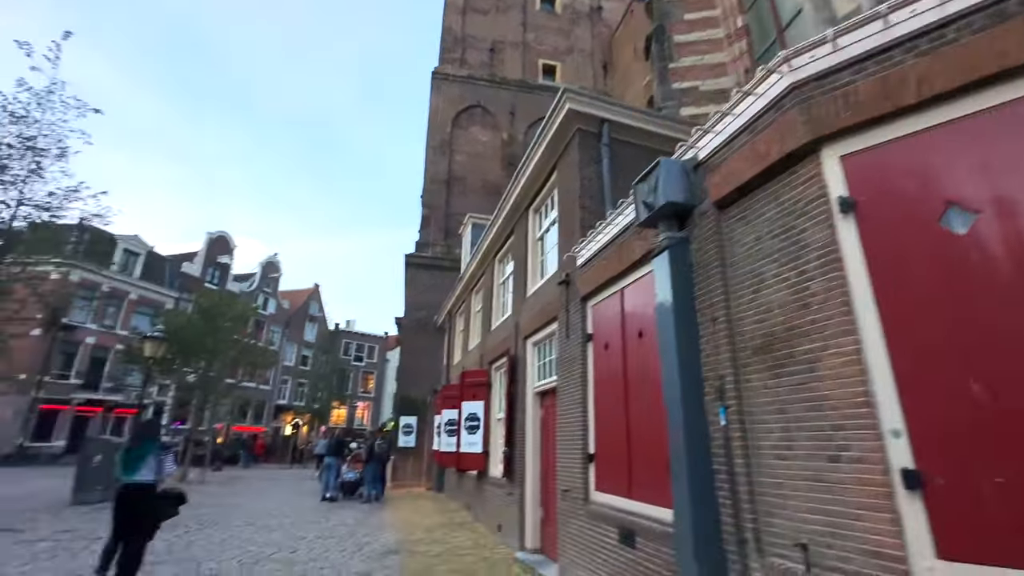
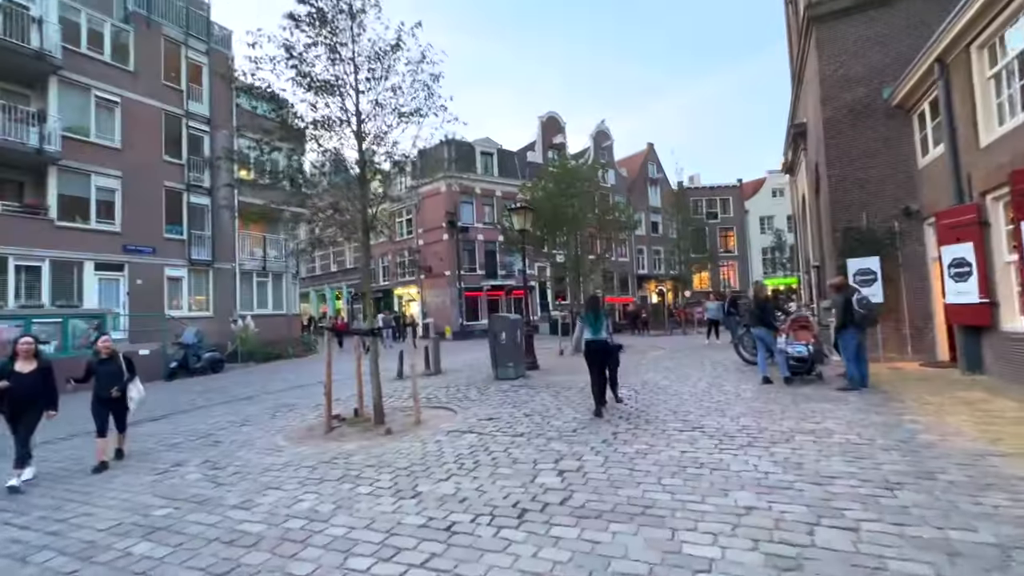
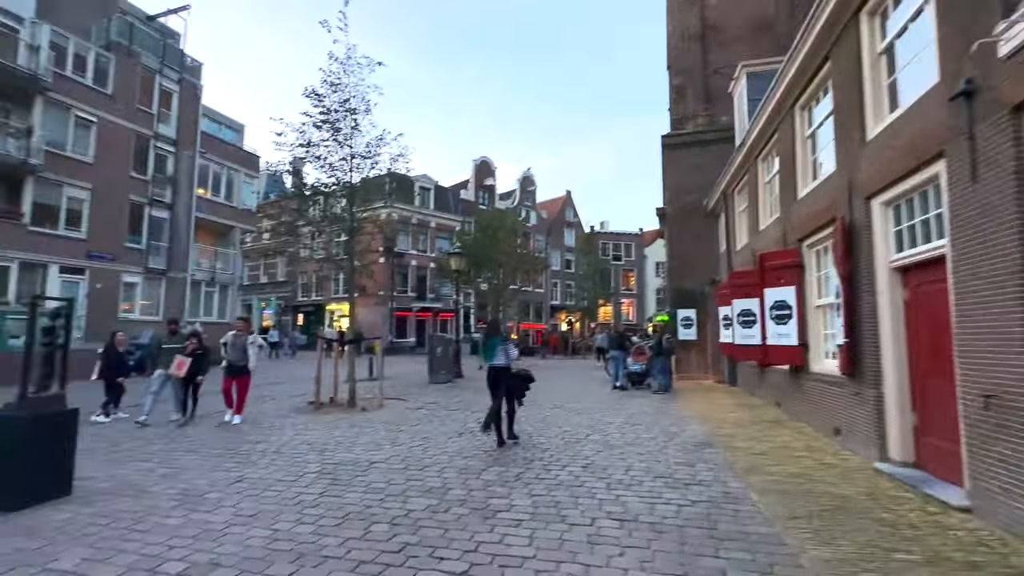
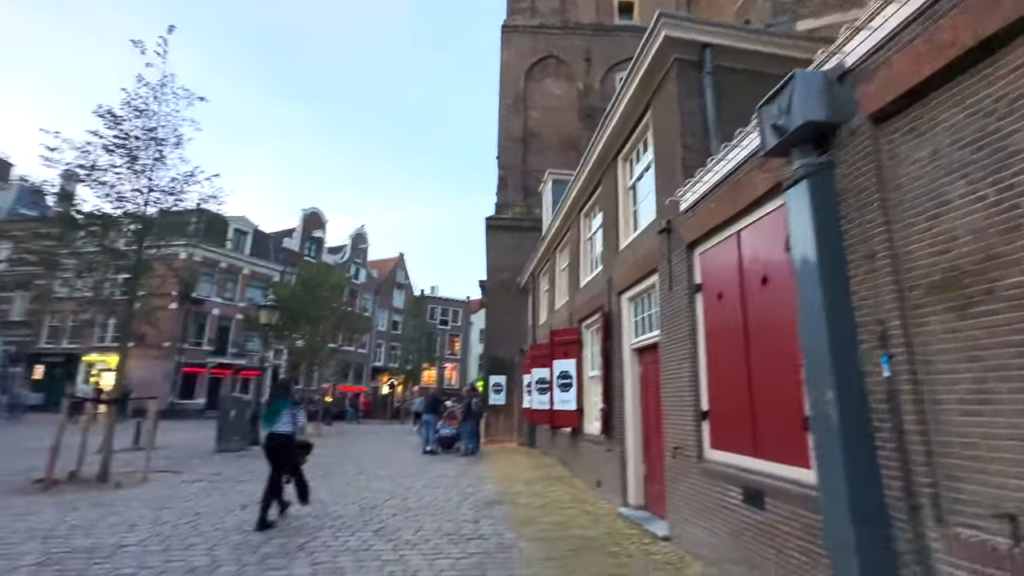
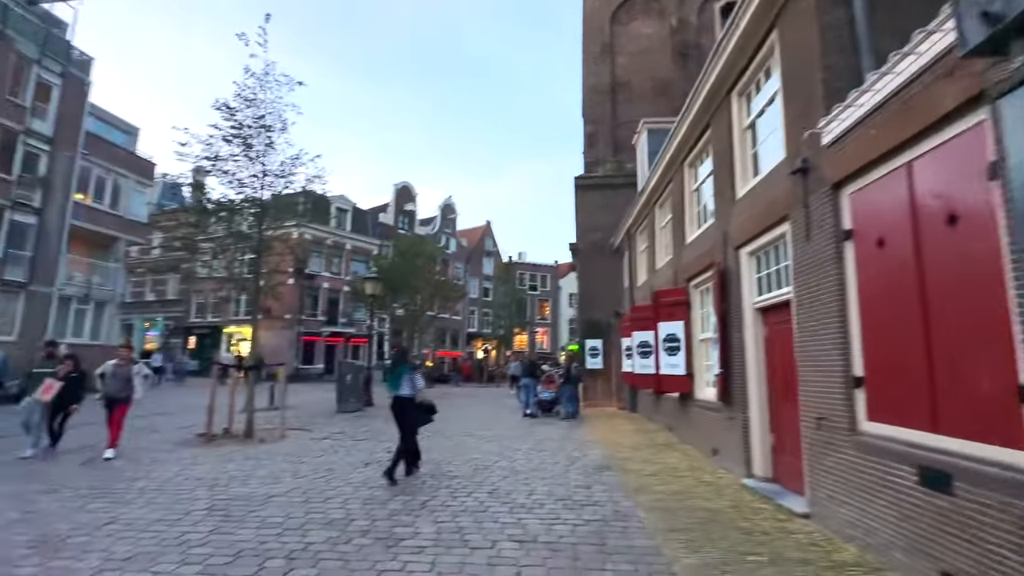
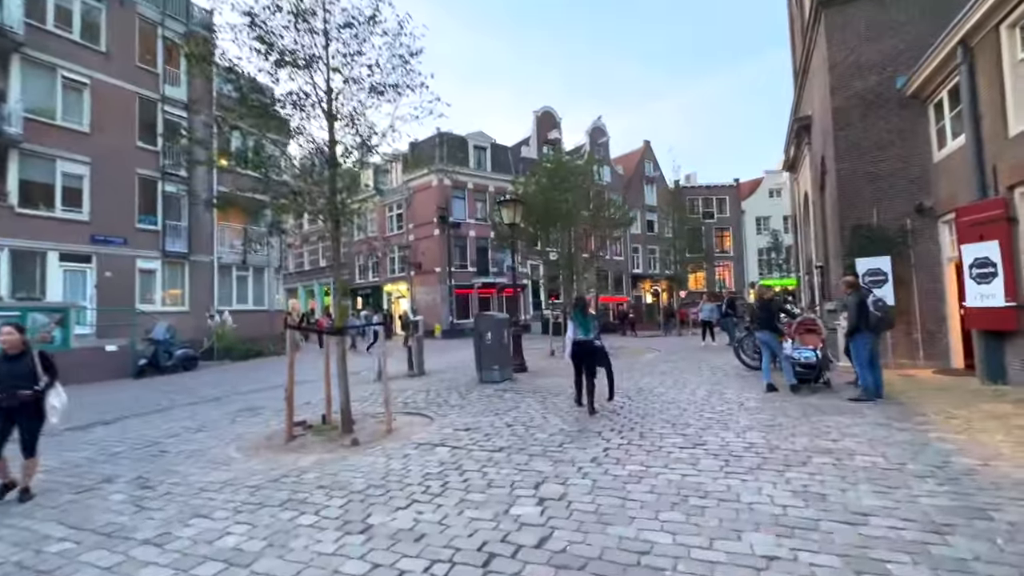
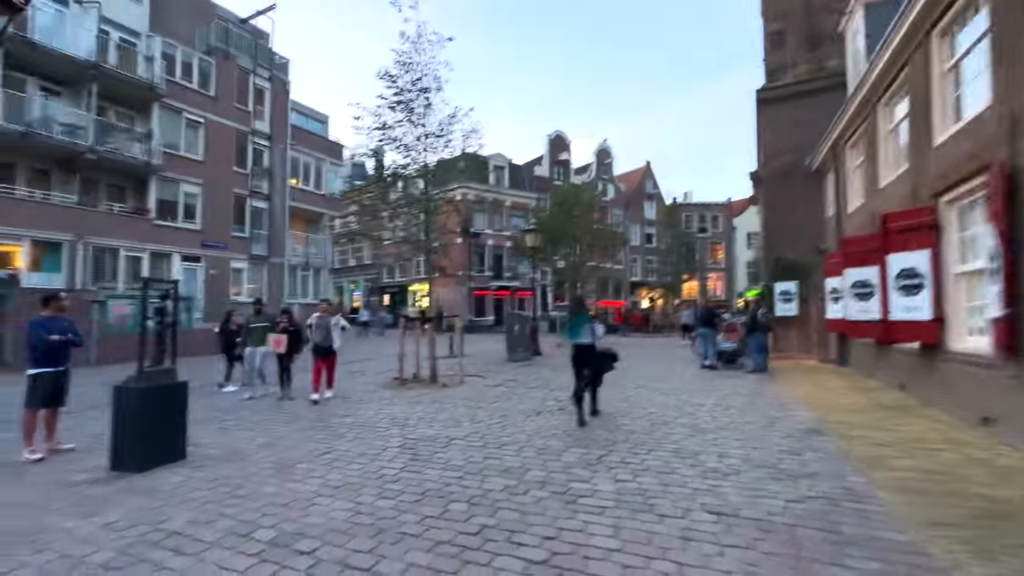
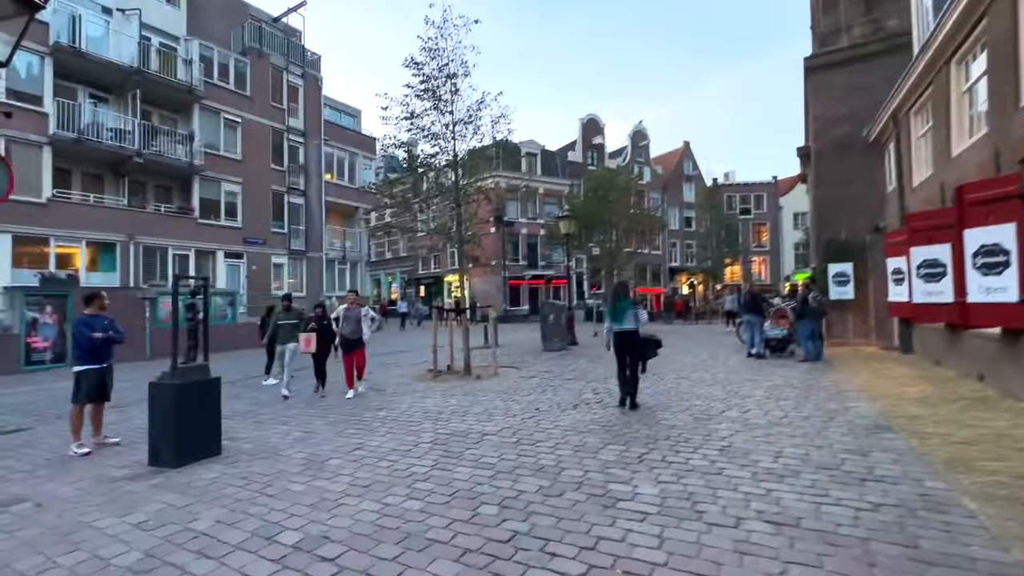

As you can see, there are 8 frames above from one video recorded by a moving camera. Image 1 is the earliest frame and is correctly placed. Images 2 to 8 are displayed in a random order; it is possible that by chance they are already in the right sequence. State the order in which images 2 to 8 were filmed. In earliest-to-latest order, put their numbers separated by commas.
4, 5, 3, 7, 8, 2, 6
